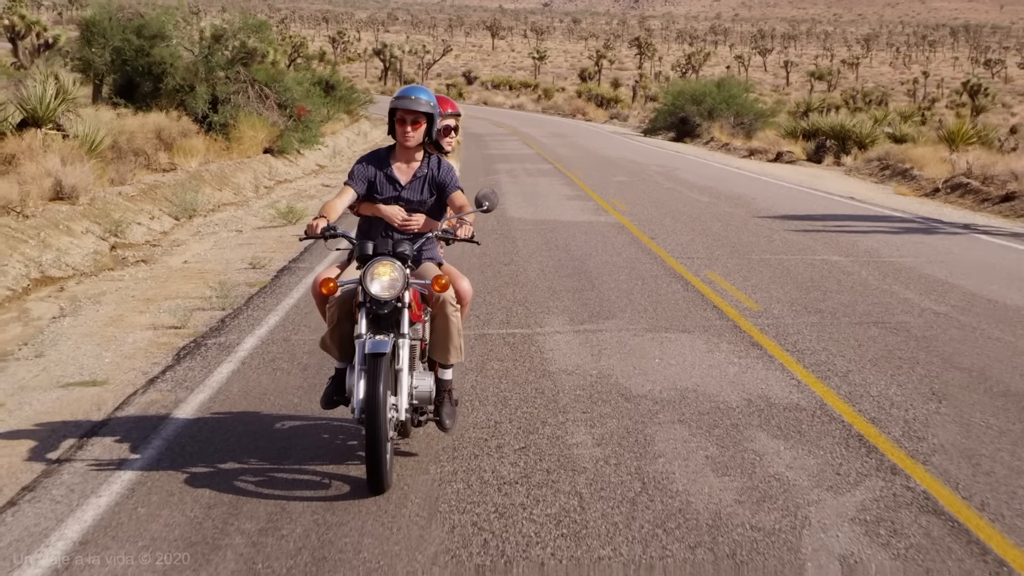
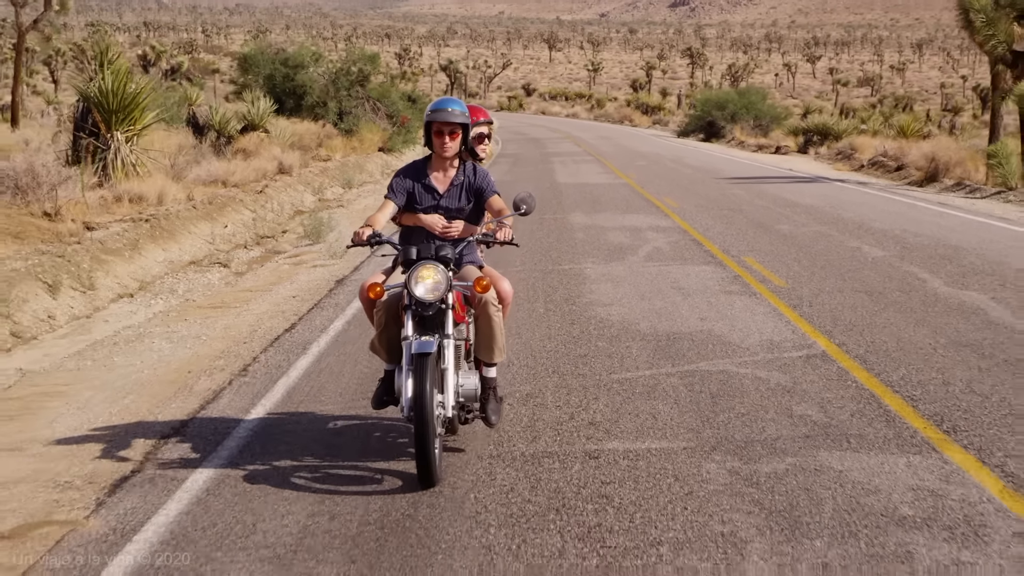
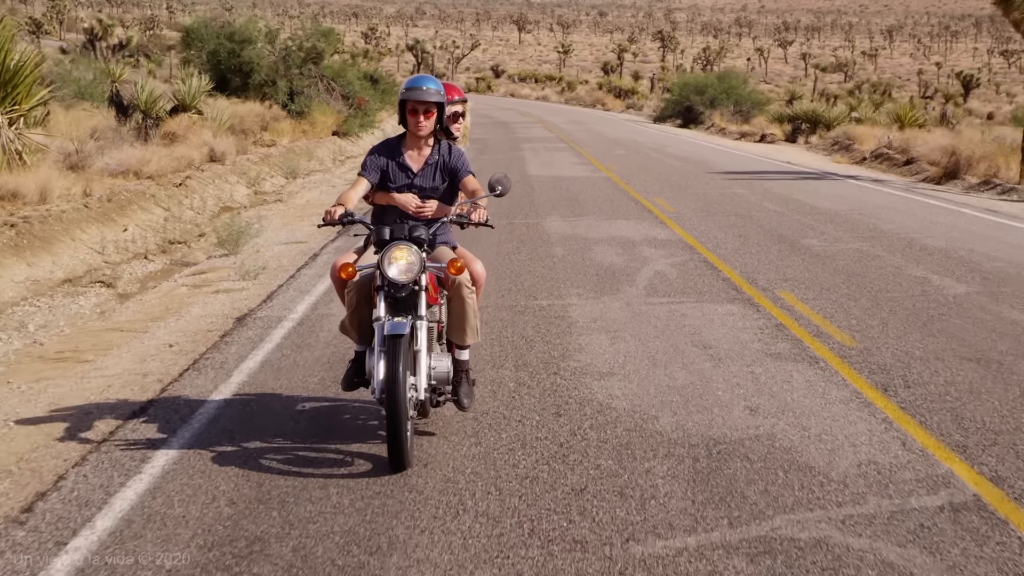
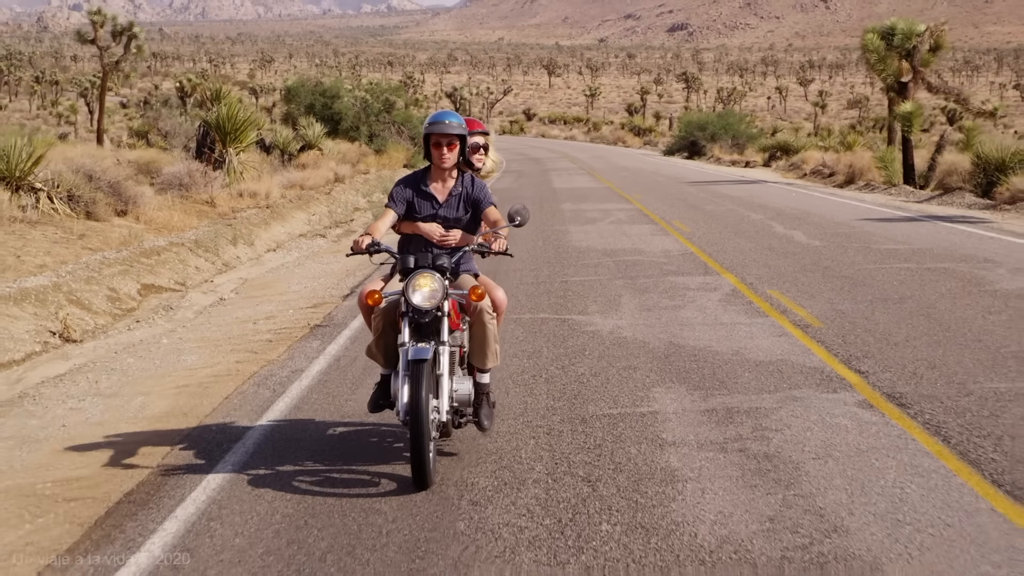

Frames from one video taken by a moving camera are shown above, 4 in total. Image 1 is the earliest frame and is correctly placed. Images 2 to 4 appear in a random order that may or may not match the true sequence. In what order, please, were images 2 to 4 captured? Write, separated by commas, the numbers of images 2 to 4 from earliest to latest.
3, 2, 4
